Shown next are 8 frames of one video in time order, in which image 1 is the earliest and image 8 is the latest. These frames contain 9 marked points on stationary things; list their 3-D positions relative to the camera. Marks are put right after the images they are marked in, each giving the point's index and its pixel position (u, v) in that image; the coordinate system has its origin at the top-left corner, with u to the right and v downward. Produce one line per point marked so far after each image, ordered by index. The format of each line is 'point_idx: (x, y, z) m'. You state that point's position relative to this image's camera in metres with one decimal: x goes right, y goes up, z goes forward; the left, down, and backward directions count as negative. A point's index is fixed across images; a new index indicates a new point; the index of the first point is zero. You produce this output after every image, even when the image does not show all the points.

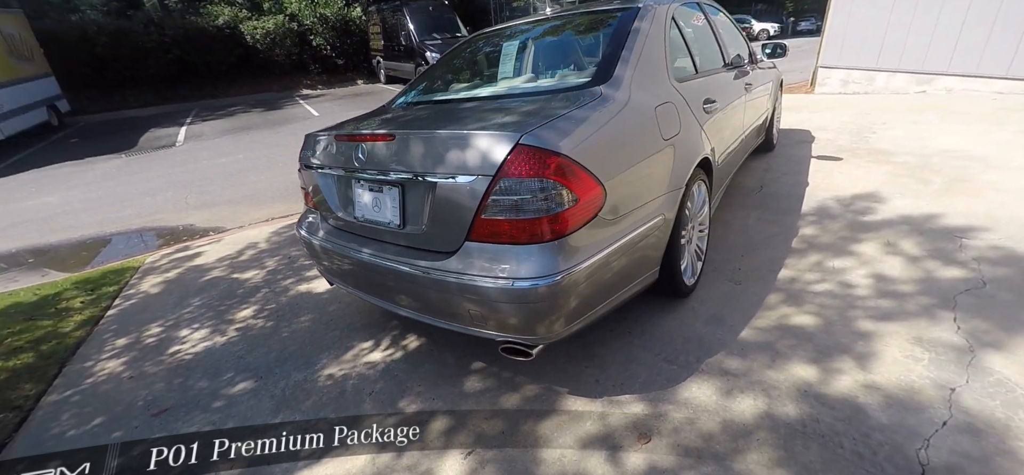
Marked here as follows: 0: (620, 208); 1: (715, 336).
0: (+0.5, +0.1, +2.1) m
1: (+1.1, -0.5, +2.5) m
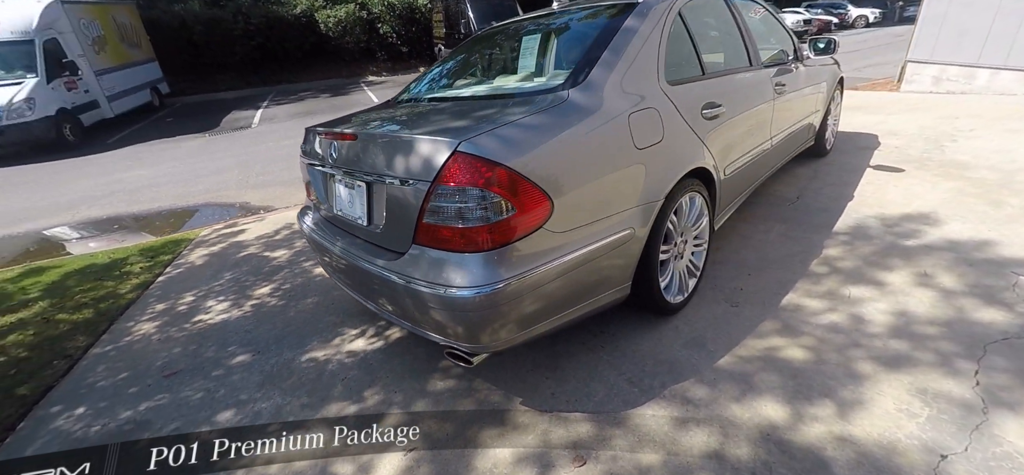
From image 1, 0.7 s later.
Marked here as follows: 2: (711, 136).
0: (+0.3, +0.1, +2.0) m
1: (+0.9, -0.6, +2.4) m
2: (+1.1, +0.5, +2.6) m
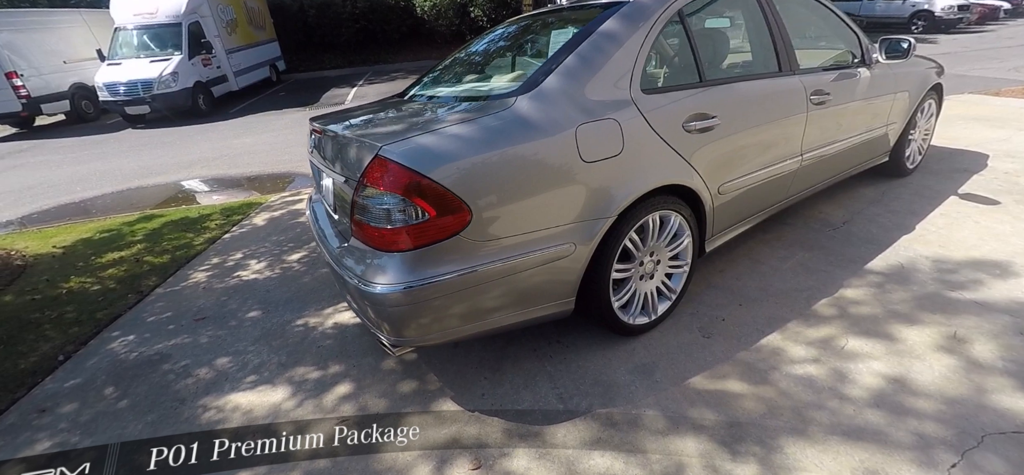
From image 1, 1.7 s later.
0: (0.0, 0.0, +2.0) m
1: (+0.5, -0.7, +2.2) m
2: (+0.9, +0.4, +2.4) m
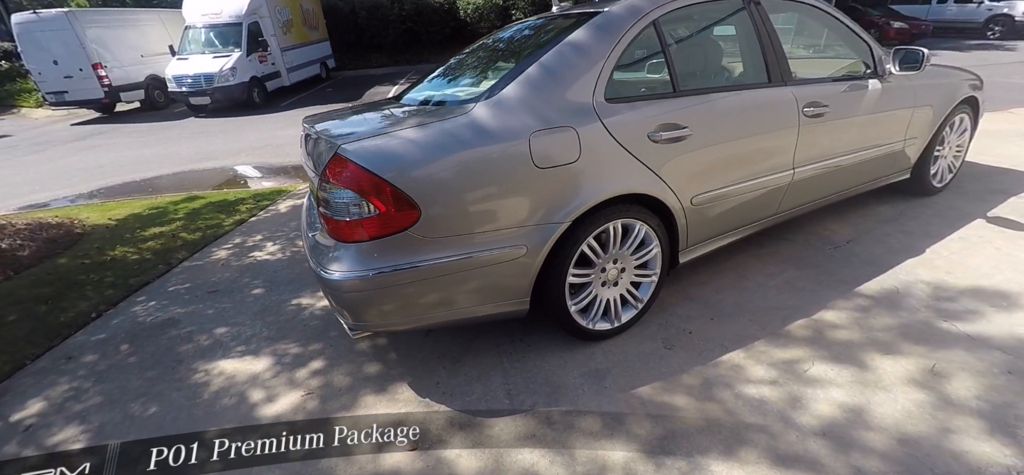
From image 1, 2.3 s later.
0: (-0.3, 0.0, +2.0) m
1: (+0.3, -0.7, +2.2) m
2: (+0.7, +0.4, +2.4) m
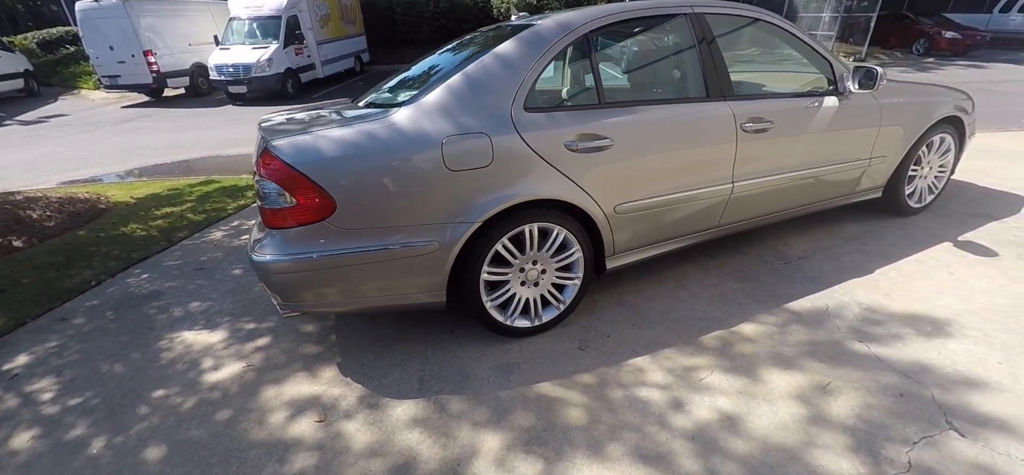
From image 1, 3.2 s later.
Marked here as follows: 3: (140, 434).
0: (-0.7, +0.1, +2.2) m
1: (-0.1, -0.7, +2.4) m
2: (+0.4, +0.3, +2.4) m
3: (-1.6, -0.8, +2.1) m
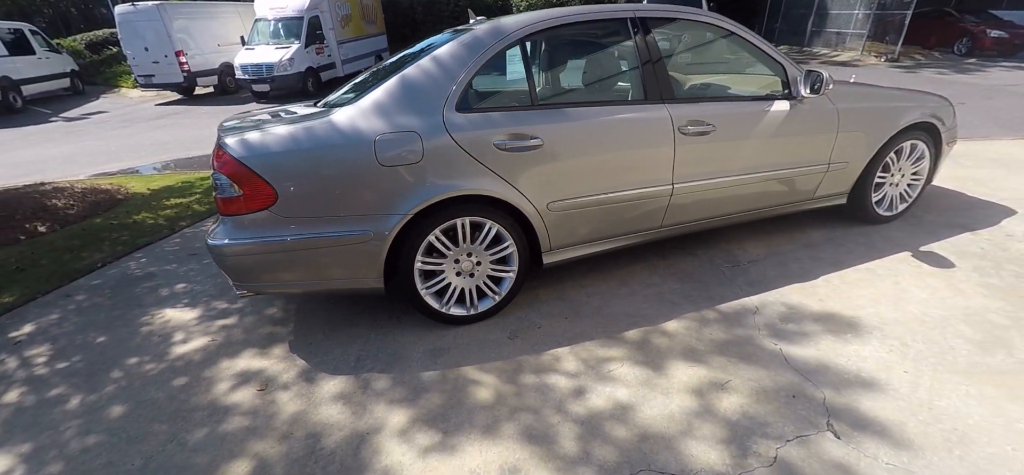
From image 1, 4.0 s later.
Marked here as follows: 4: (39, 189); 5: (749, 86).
0: (-1.0, +0.1, +2.4) m
1: (-0.5, -0.6, +2.5) m
2: (0.0, +0.4, +2.6) m
3: (-2.0, -0.7, +2.4) m
4: (-4.8, +0.5, +5.0) m
5: (+1.4, +0.9, +3.0) m
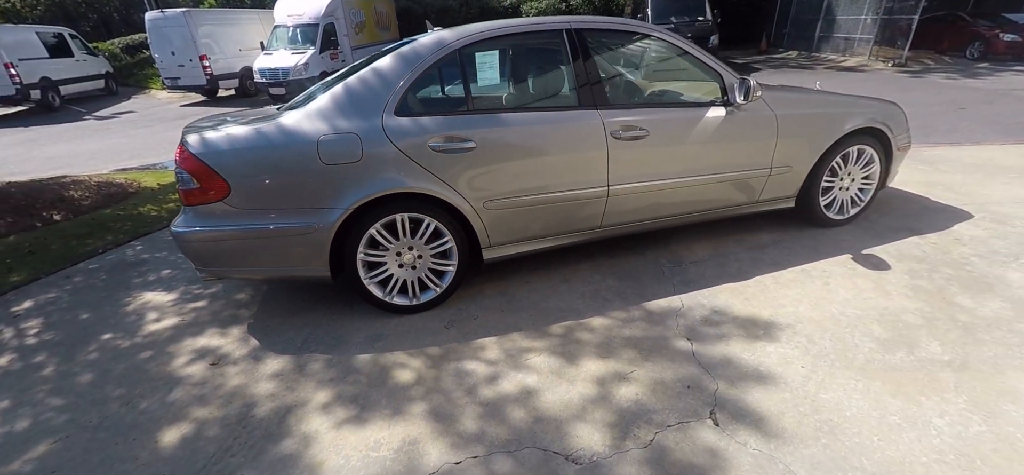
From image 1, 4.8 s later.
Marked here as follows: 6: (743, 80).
0: (-1.4, +0.2, +2.7) m
1: (-0.9, -0.6, +2.7) m
2: (-0.3, +0.4, +2.7) m
3: (-2.3, -0.7, +2.7) m
4: (-5.0, +0.6, +5.5) m
5: (+1.1, +0.9, +3.1) m
6: (+1.5, +1.0, +3.0) m
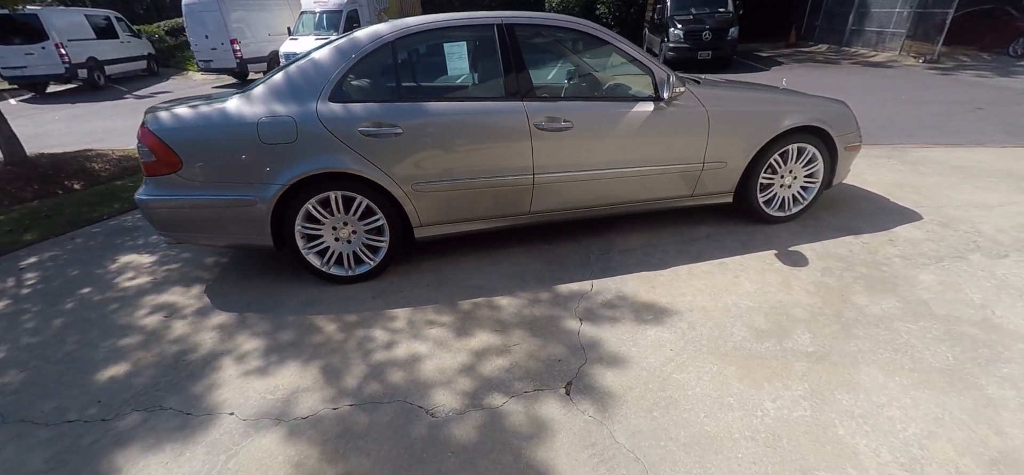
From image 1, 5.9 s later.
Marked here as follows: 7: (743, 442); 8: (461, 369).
0: (-1.9, +0.4, +3.0) m
1: (-1.4, -0.4, +3.0) m
2: (-0.8, +0.5, +3.0) m
3: (-2.8, -0.5, +3.1) m
4: (-5.2, +1.0, +6.1) m
5: (+0.7, +1.0, +3.2) m
6: (+1.1, +1.0, +3.1) m
7: (+0.8, -0.8, +1.8) m
8: (-0.2, -0.6, +2.3) m
